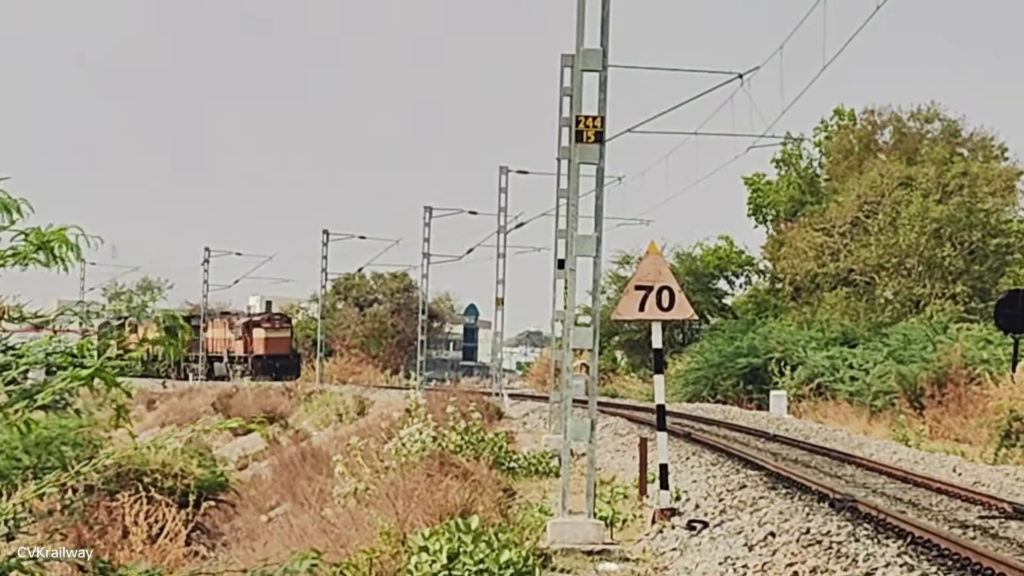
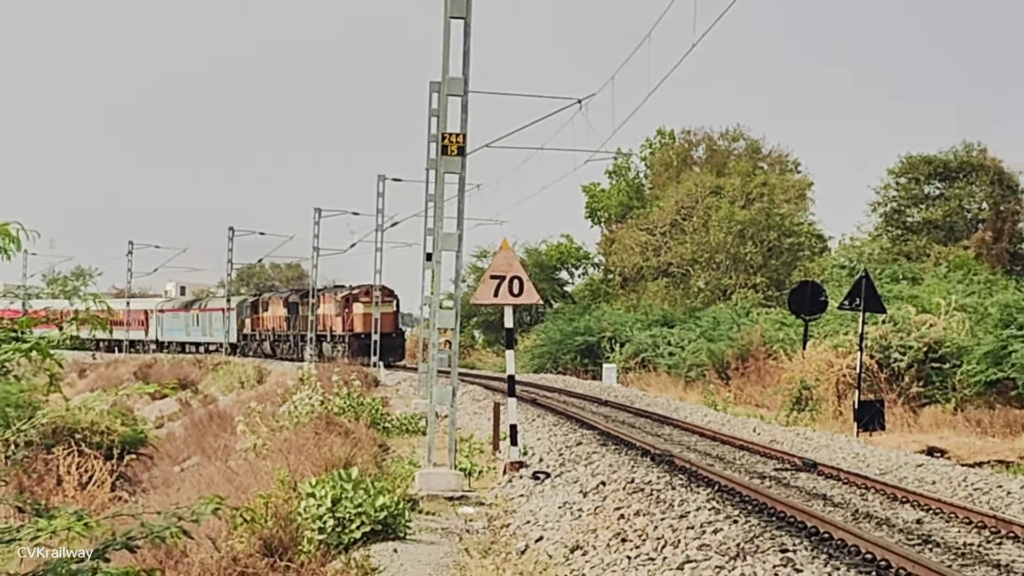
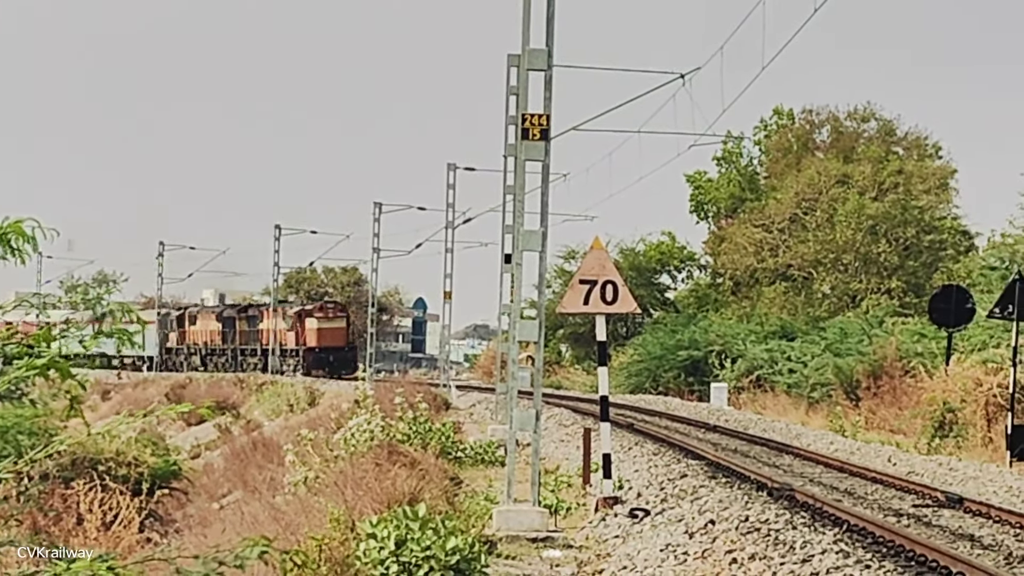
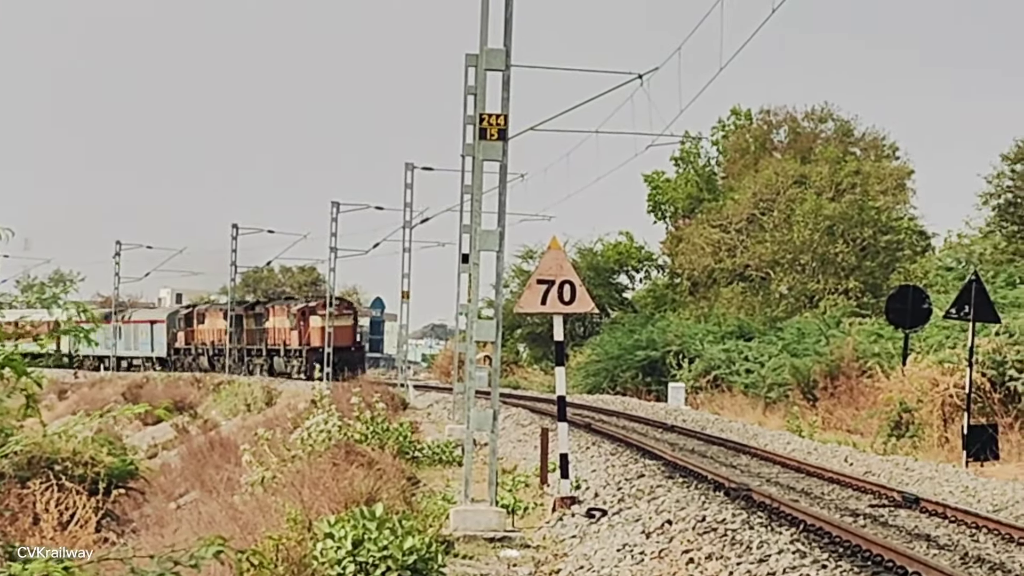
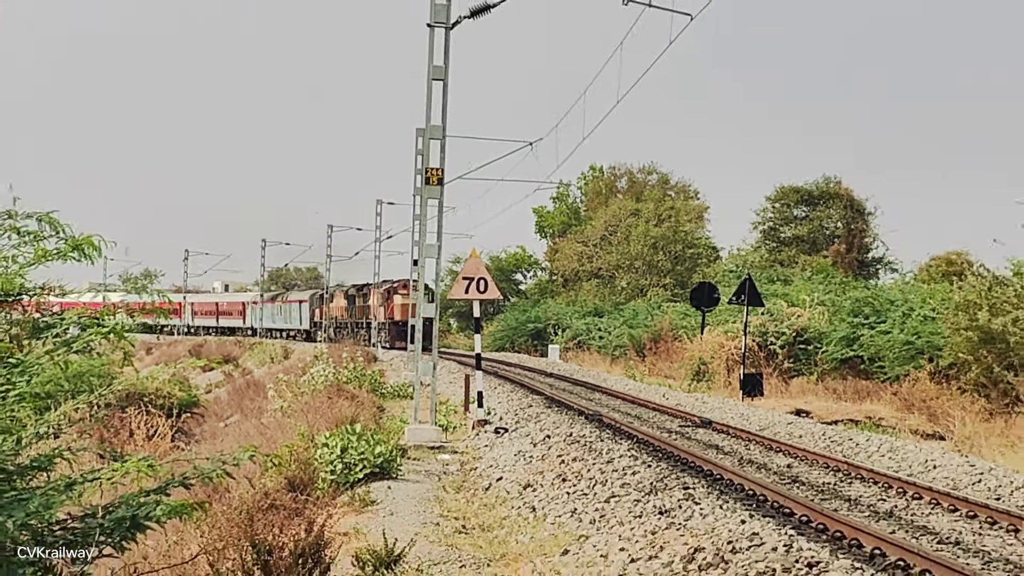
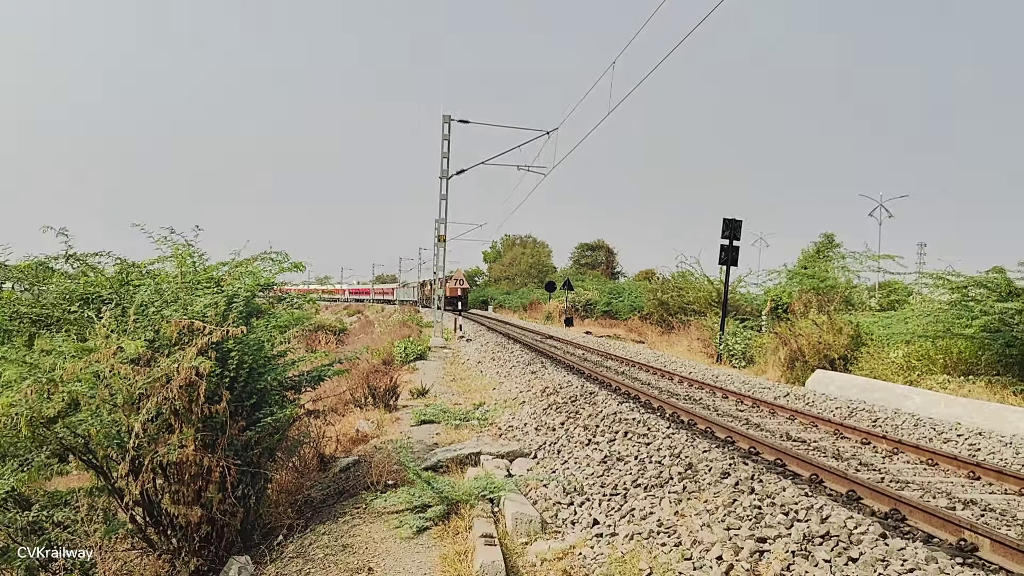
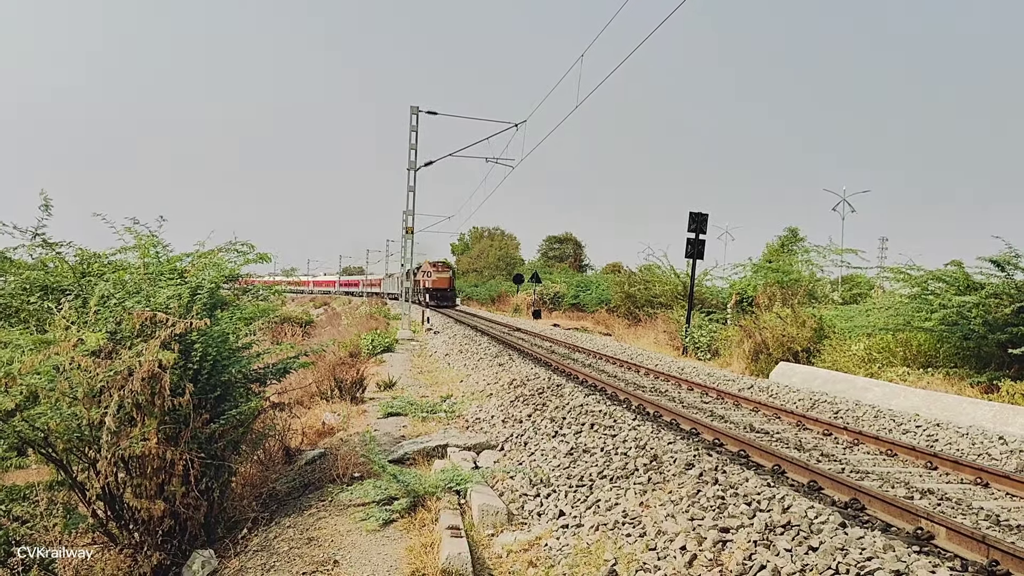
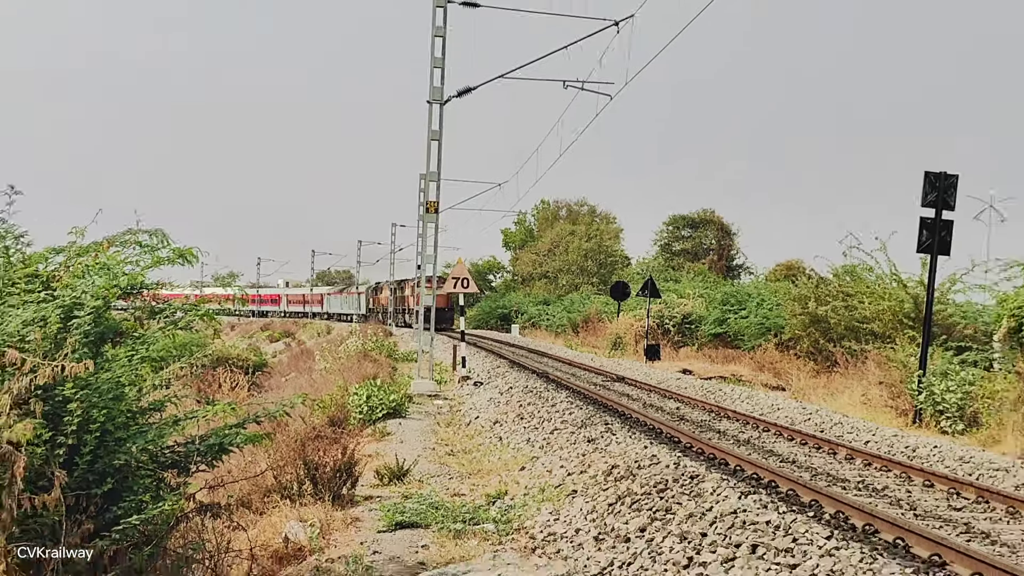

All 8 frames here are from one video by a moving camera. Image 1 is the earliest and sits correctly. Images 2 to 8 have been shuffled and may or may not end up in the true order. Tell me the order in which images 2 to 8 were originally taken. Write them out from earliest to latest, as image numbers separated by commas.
3, 4, 2, 5, 8, 6, 7
